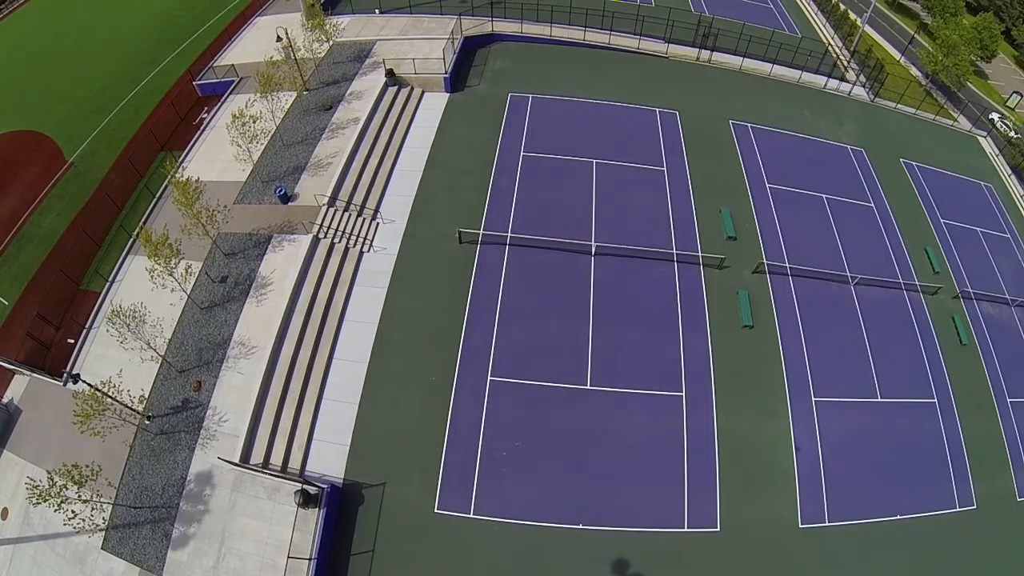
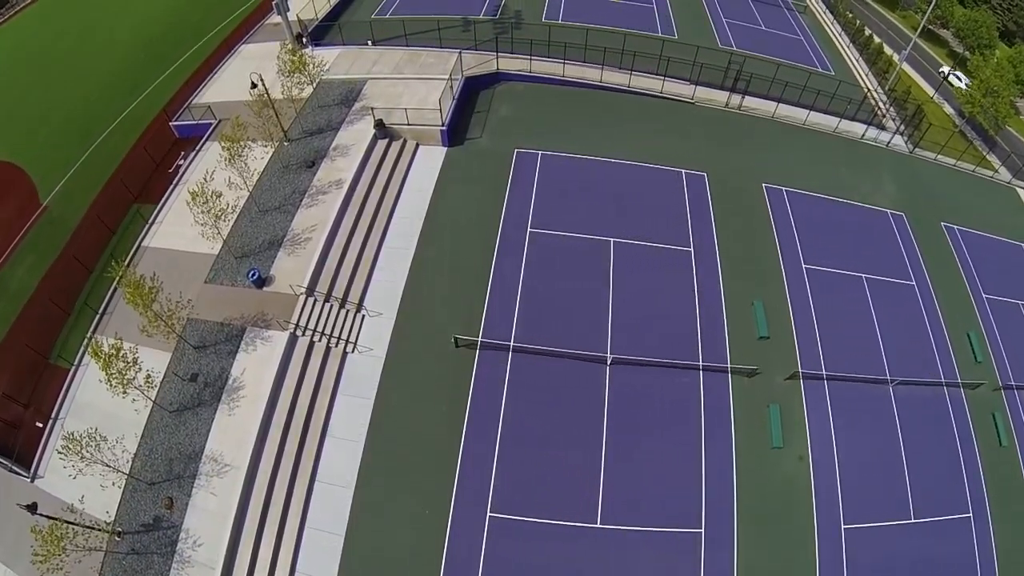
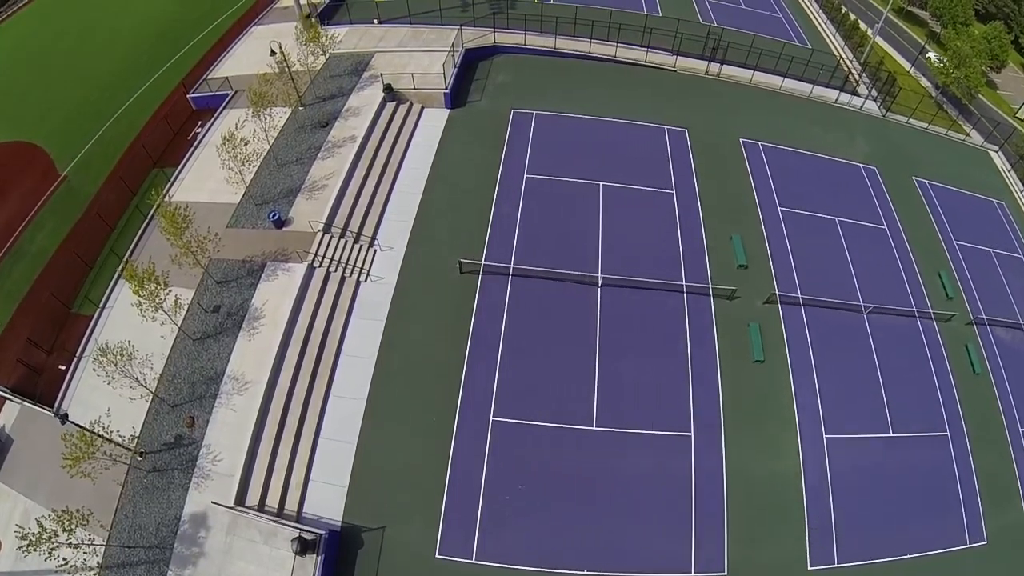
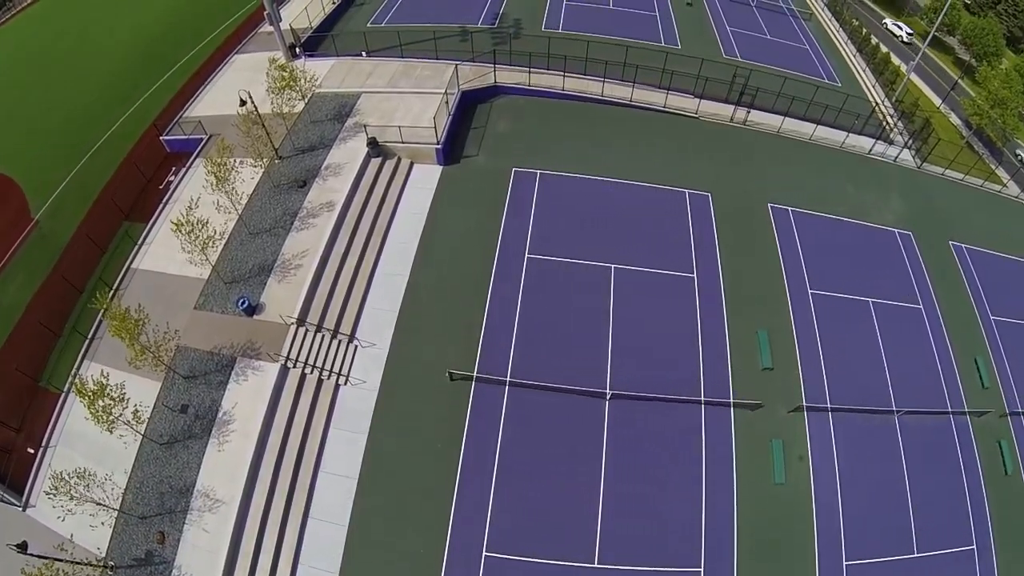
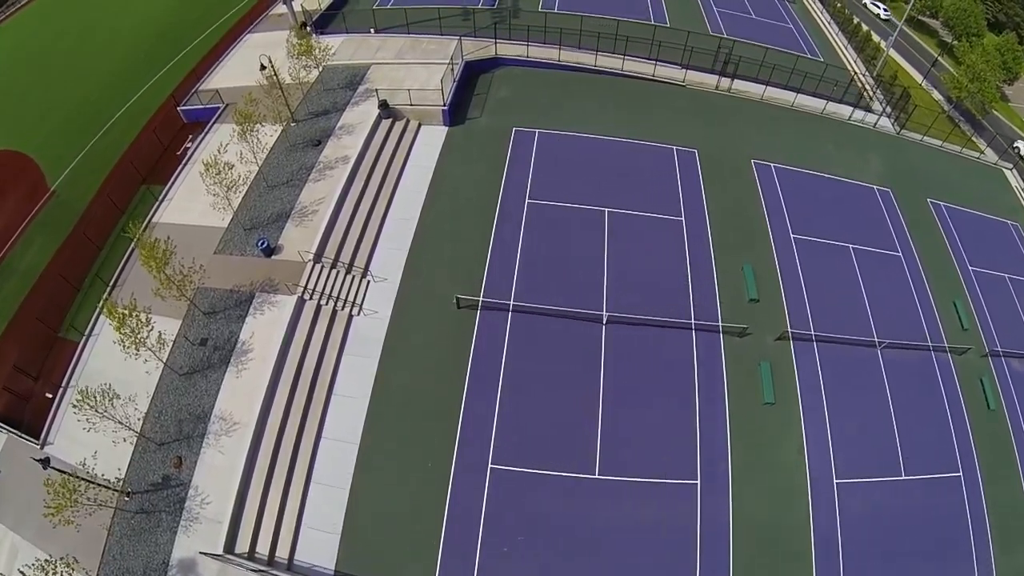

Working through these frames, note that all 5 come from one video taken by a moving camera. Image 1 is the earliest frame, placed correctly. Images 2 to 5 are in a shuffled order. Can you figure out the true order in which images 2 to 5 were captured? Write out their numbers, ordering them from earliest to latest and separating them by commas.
3, 5, 2, 4
